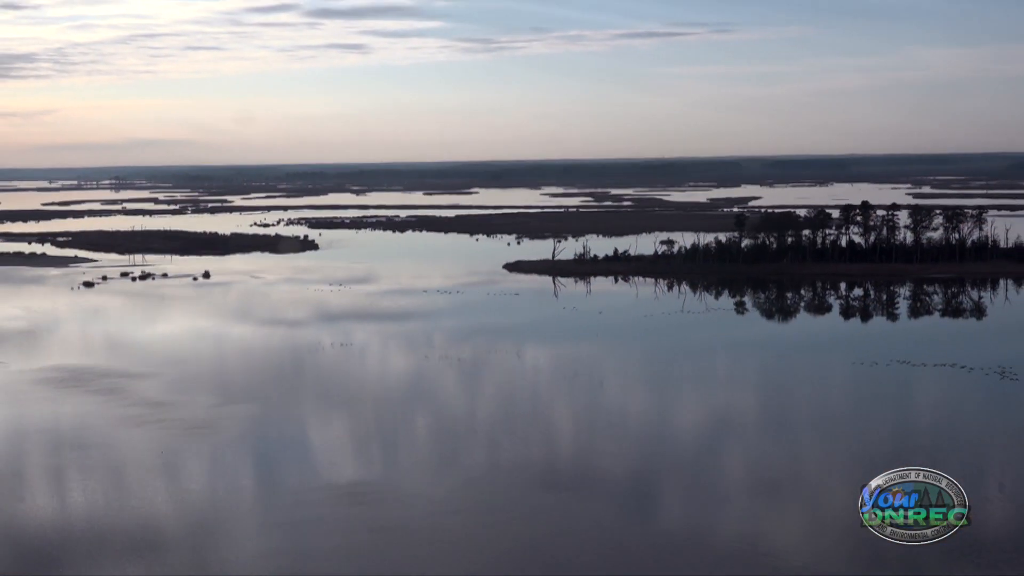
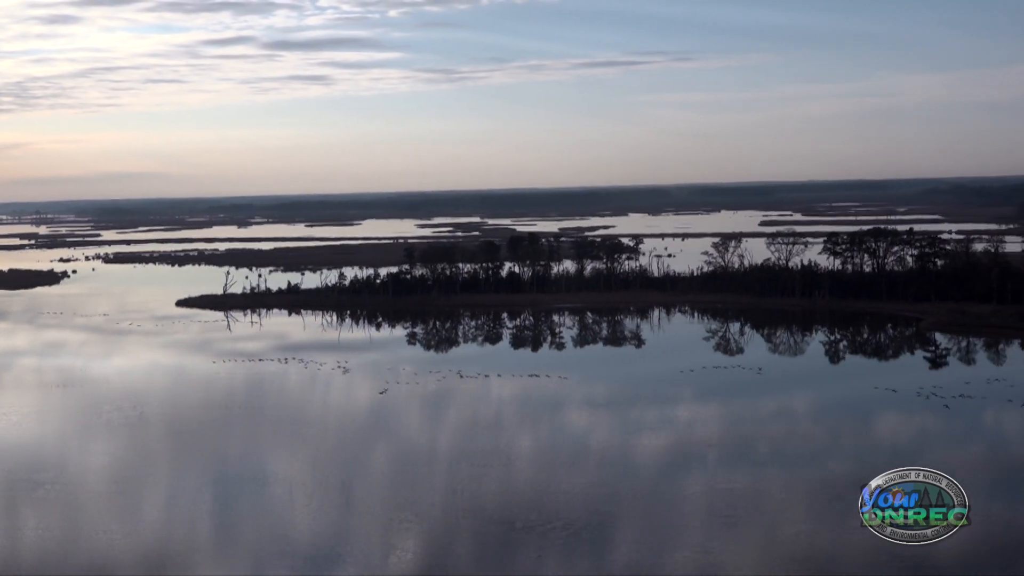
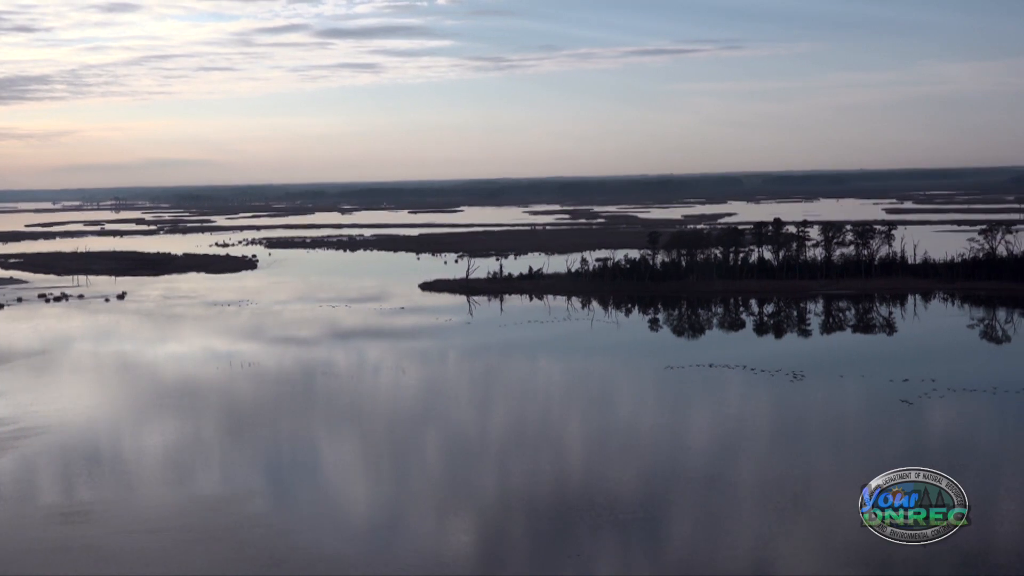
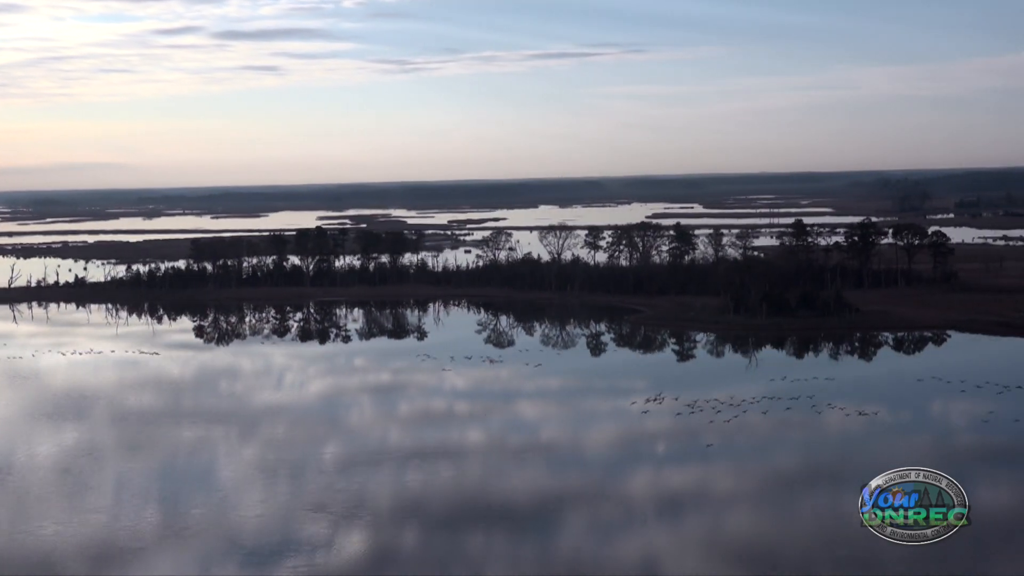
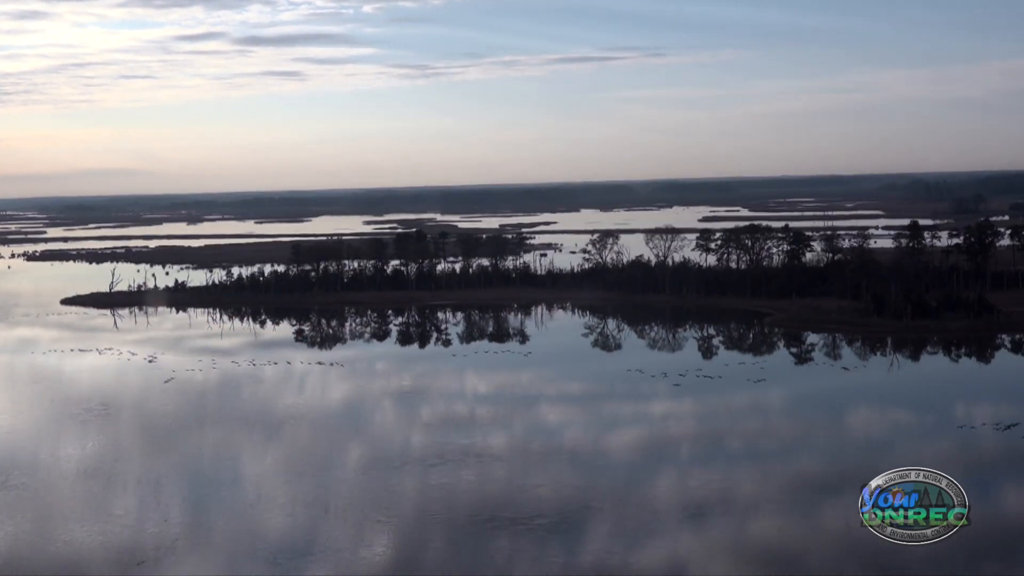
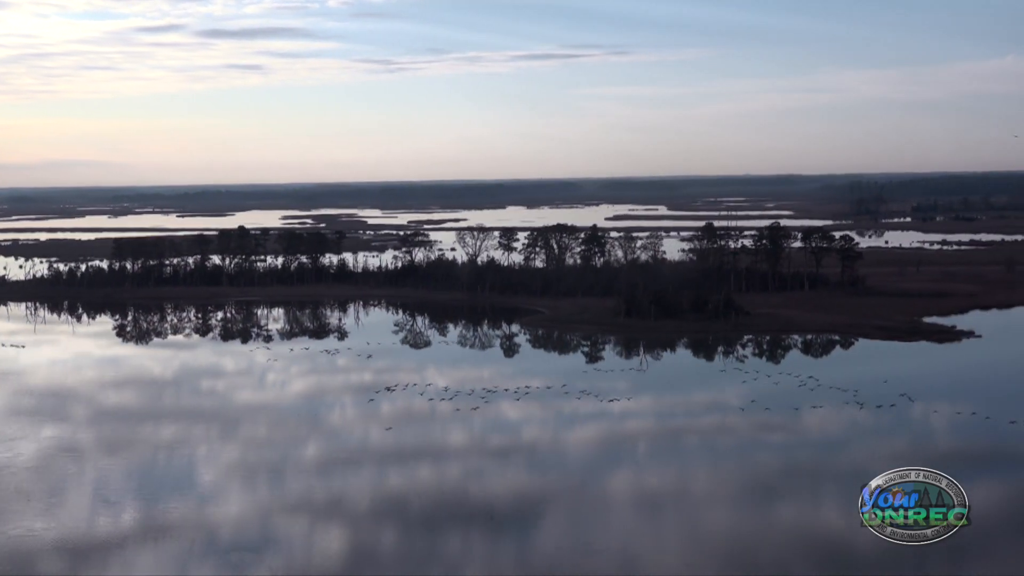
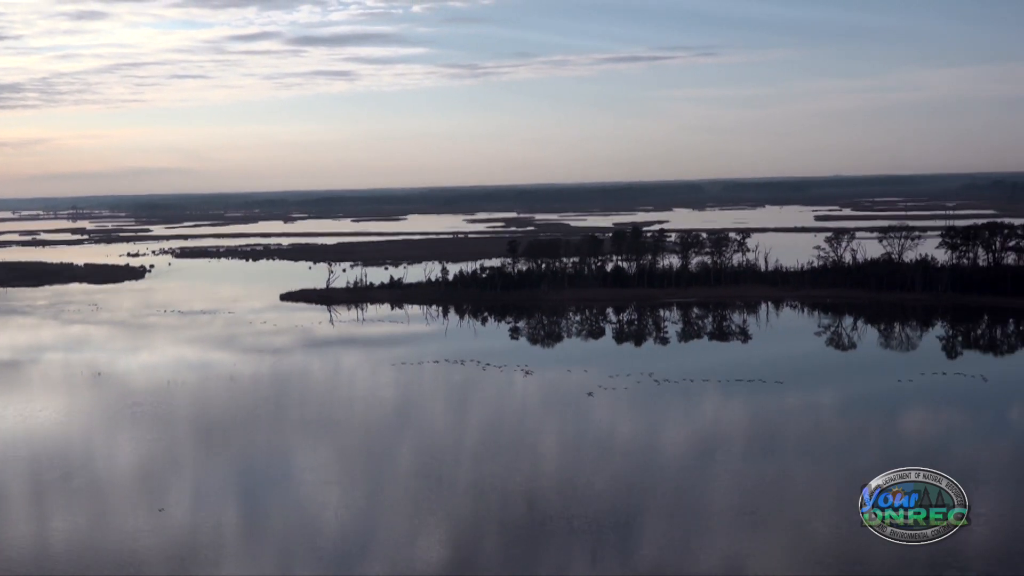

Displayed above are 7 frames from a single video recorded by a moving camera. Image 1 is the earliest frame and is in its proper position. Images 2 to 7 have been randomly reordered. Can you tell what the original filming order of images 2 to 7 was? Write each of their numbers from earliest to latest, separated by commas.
3, 7, 2, 5, 4, 6
